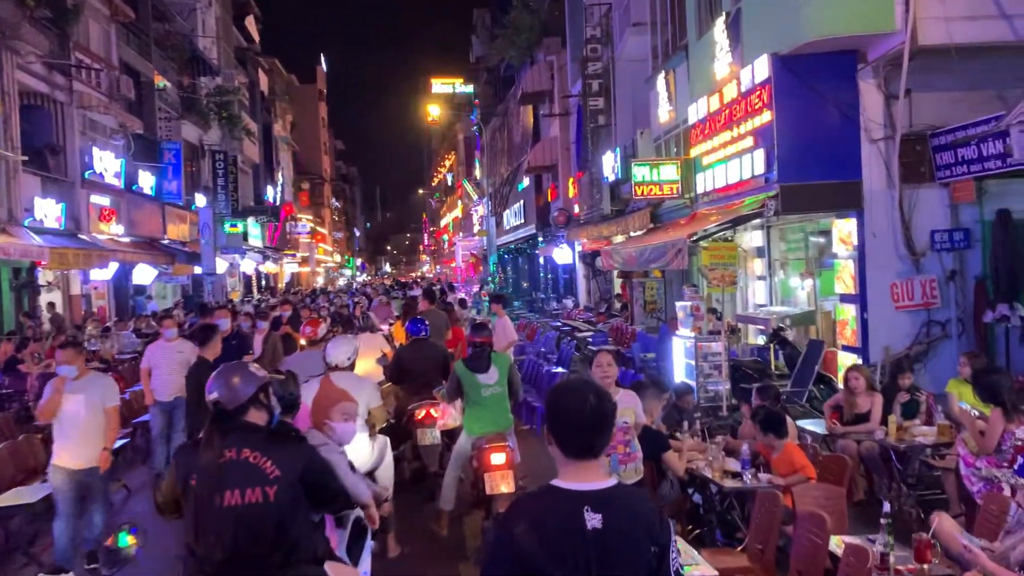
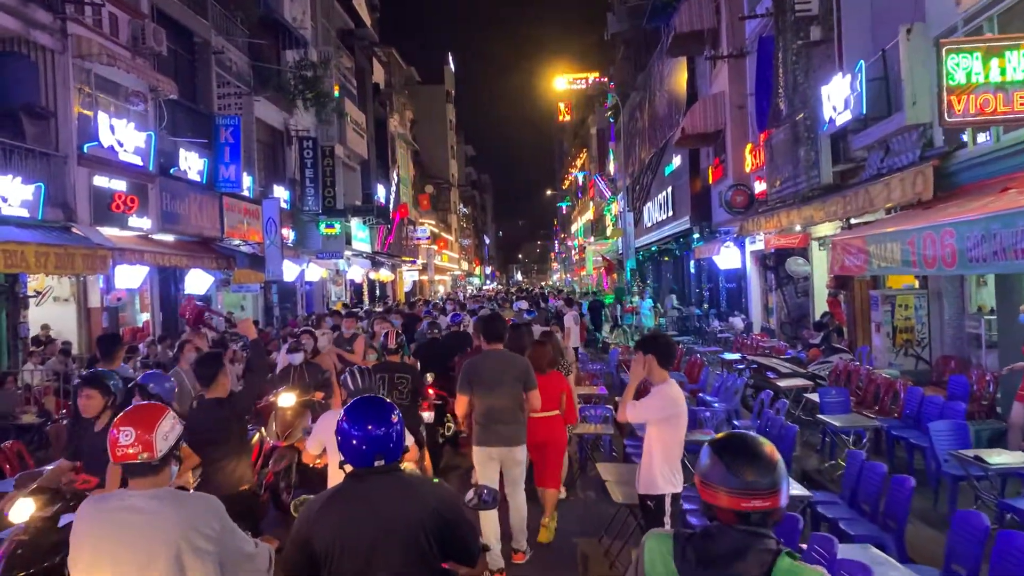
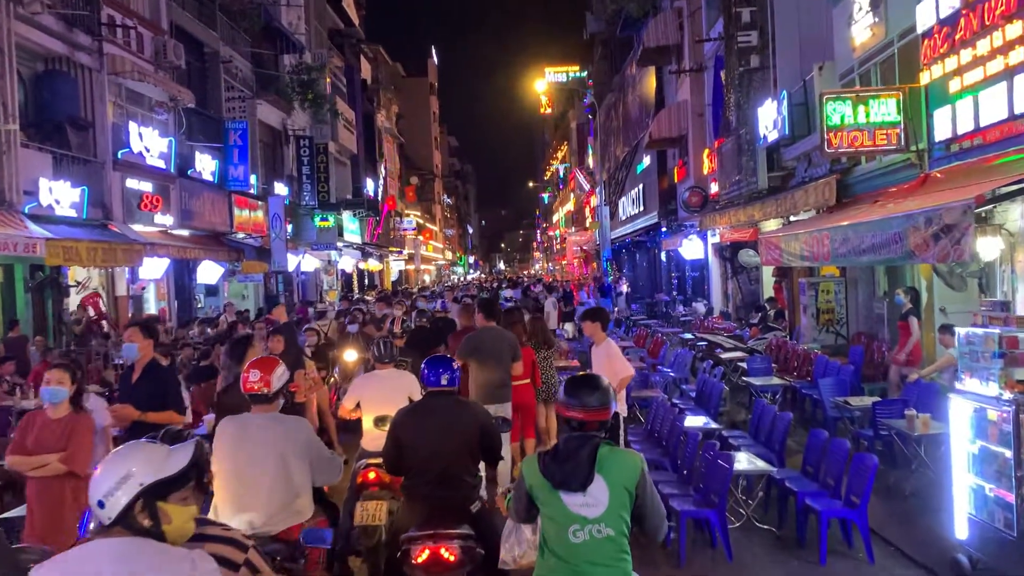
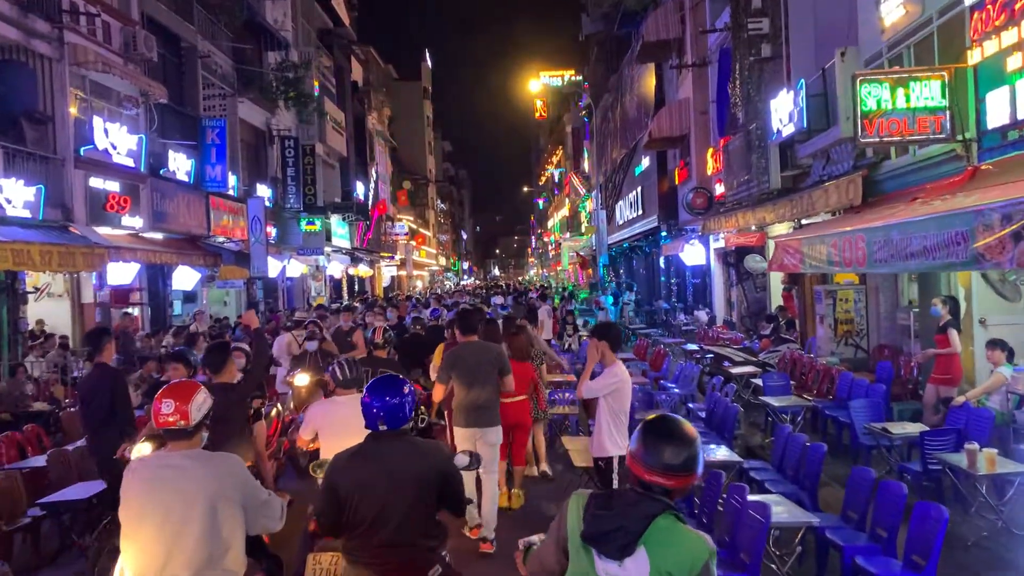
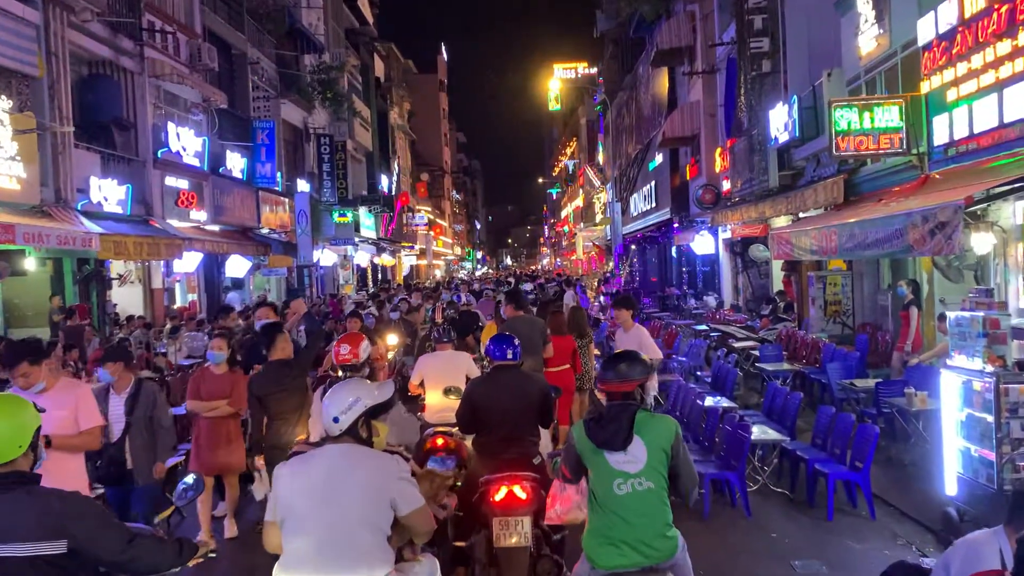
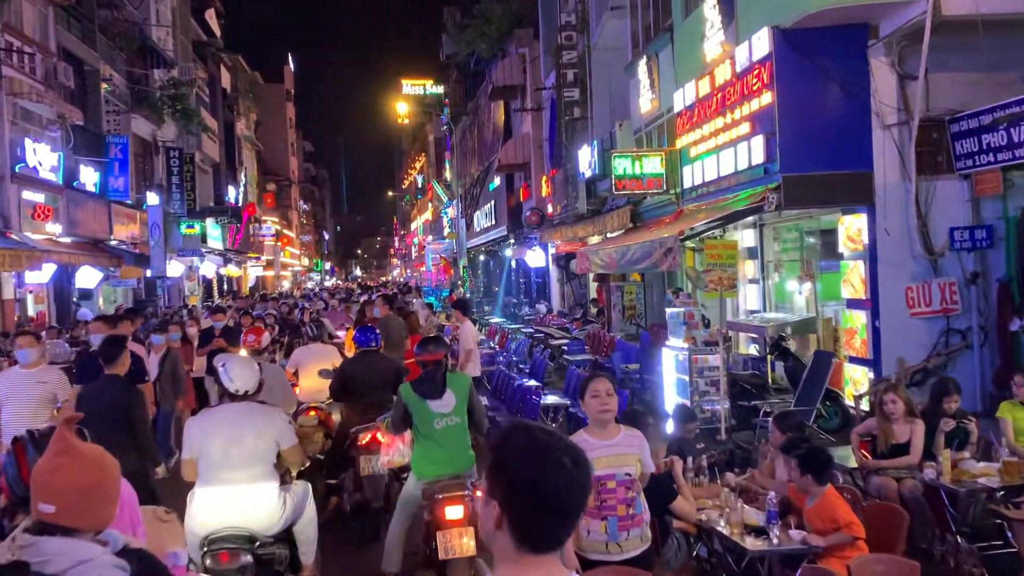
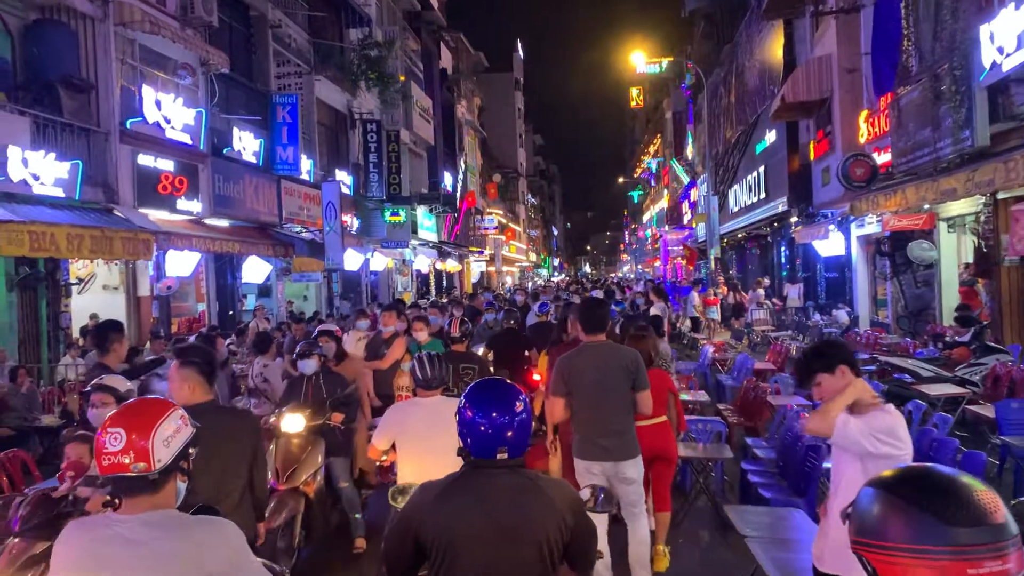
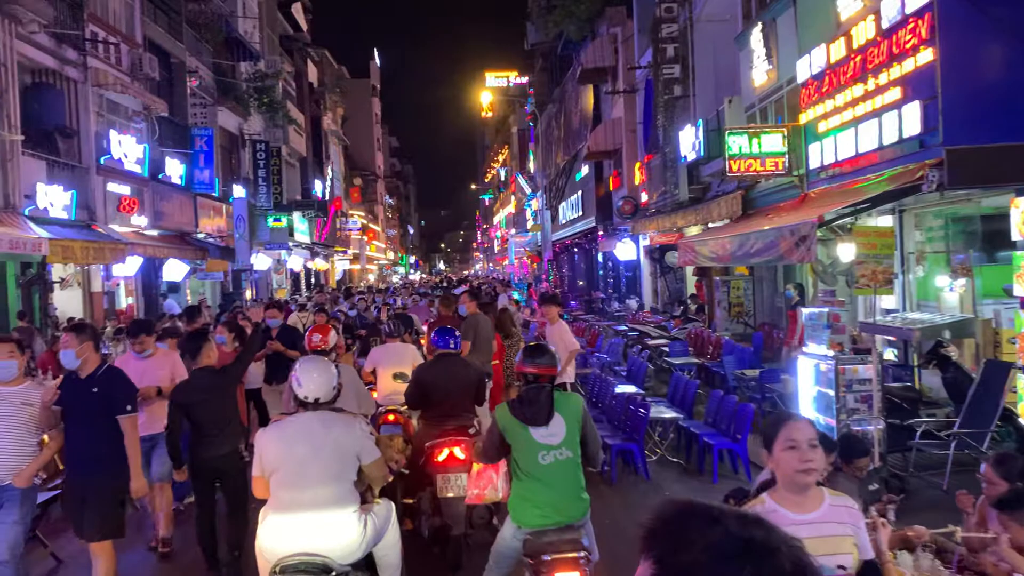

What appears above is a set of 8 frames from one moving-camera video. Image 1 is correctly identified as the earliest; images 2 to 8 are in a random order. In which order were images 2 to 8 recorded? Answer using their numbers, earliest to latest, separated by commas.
6, 8, 5, 3, 4, 2, 7
